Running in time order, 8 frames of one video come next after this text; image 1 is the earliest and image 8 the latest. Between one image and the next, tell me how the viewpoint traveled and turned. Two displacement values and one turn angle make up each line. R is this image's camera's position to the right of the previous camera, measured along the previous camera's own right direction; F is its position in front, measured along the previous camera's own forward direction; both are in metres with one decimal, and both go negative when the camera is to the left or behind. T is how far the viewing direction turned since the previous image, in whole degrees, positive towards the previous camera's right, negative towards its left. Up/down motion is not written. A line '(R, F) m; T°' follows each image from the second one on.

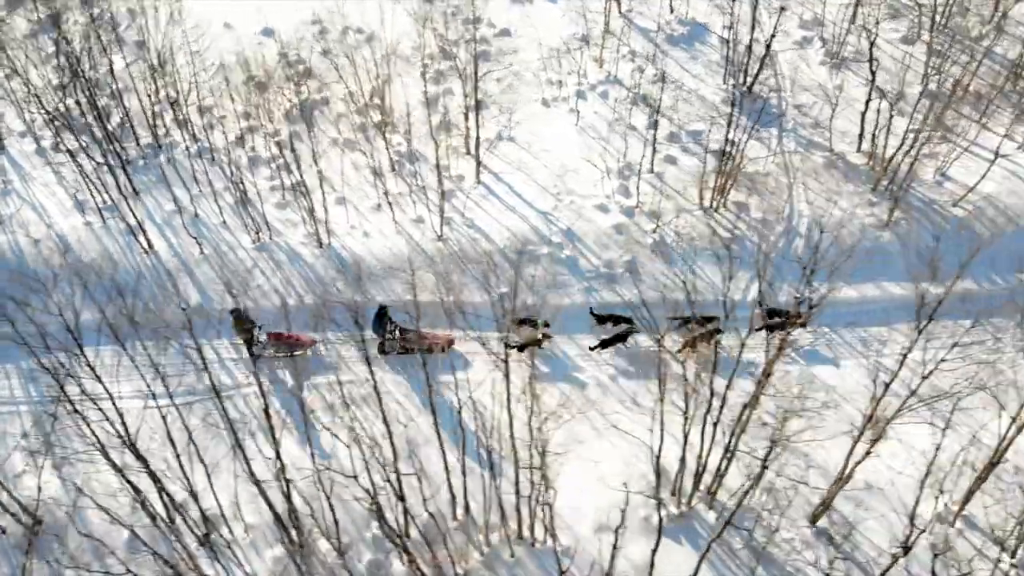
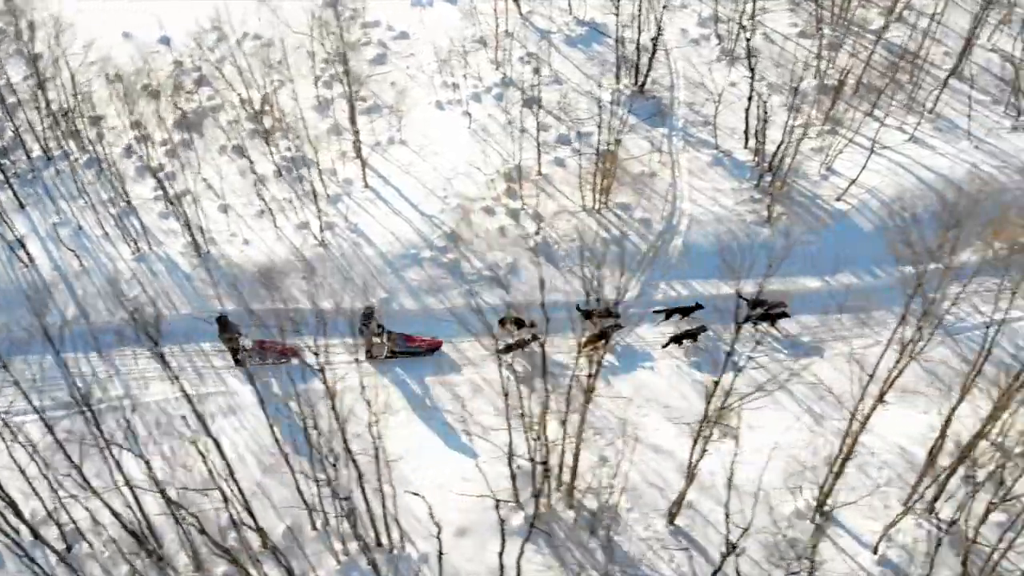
(+1.8, 0.0) m; 0°
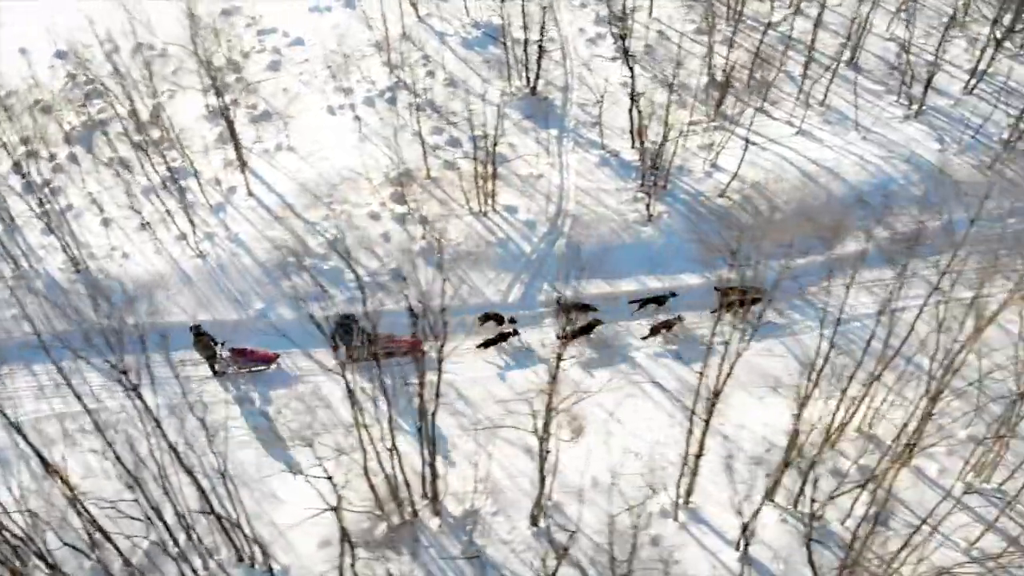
(+1.7, 0.0) m; 0°
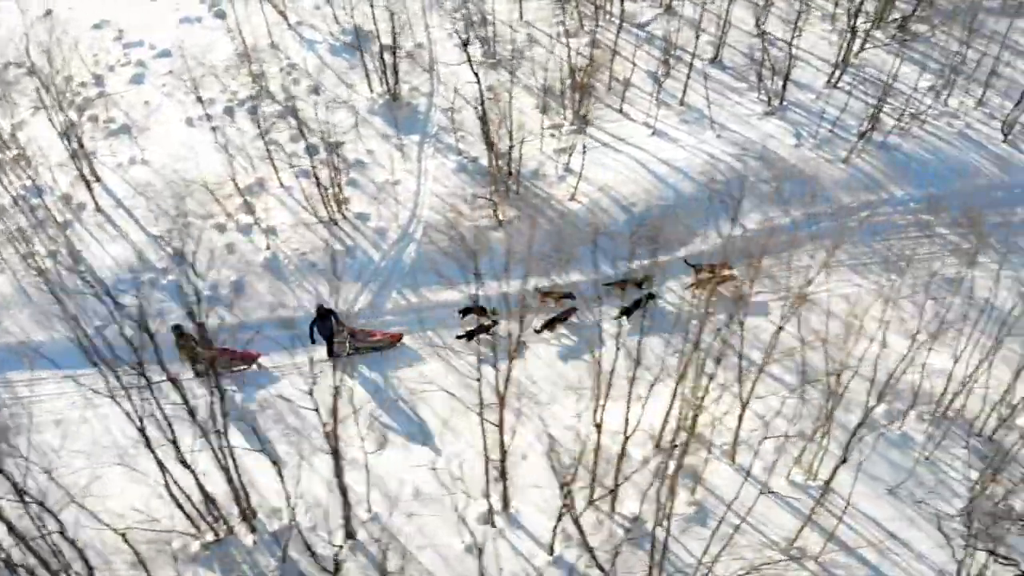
(+2.3, 0.0) m; 0°
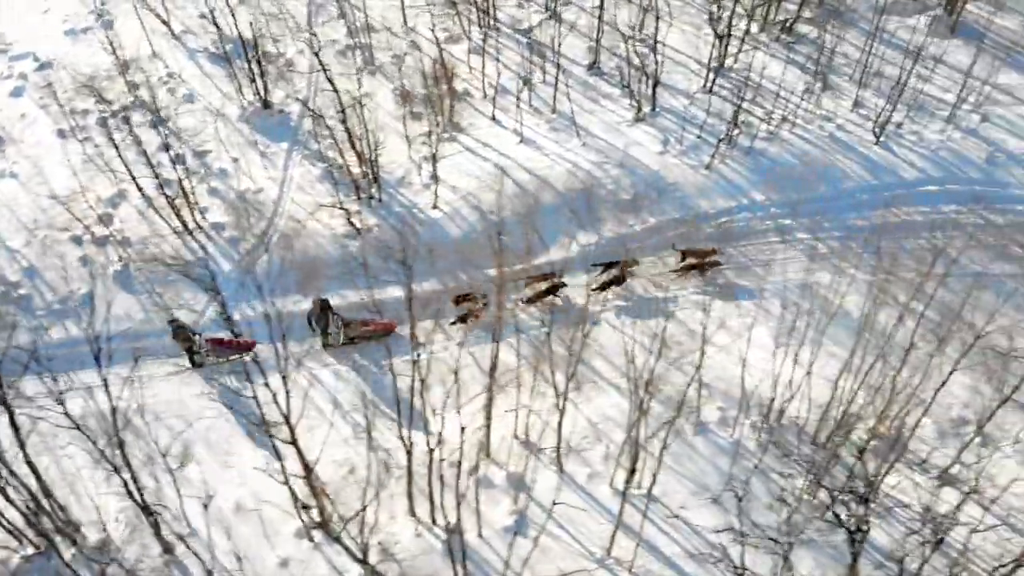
(+2.5, -0.1) m; -1°
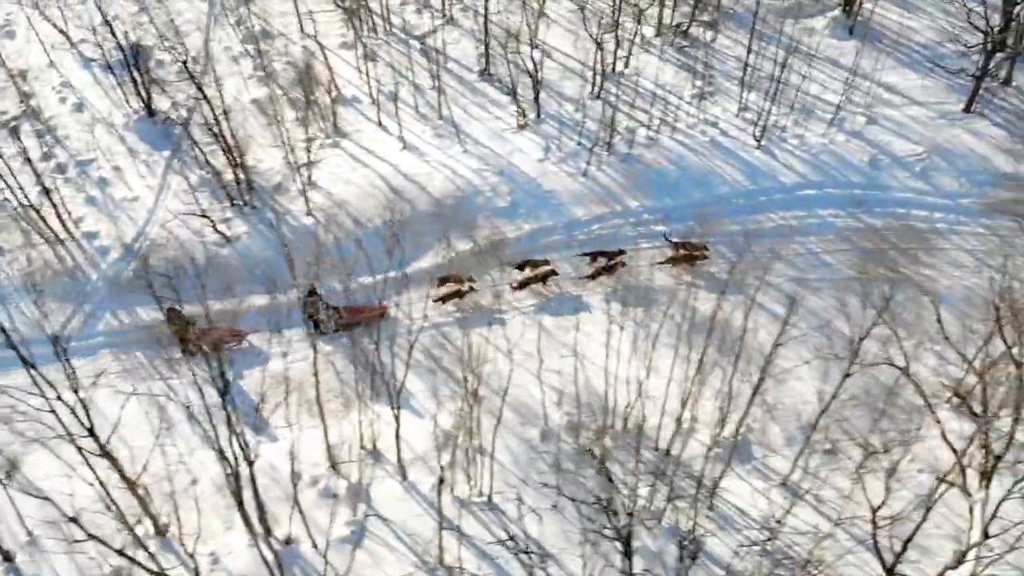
(+2.3, 0.0) m; -1°
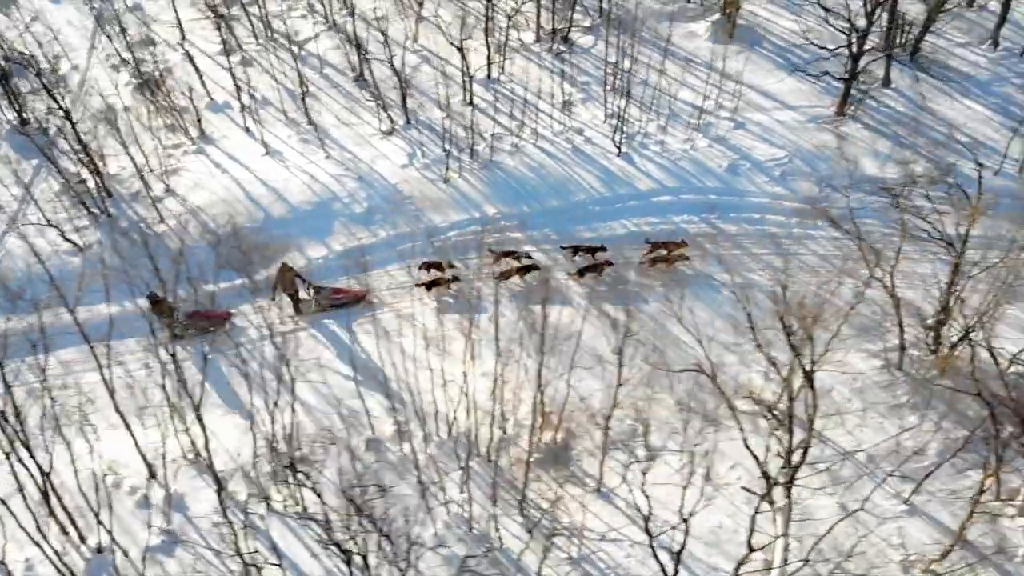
(+2.7, -0.1) m; -1°
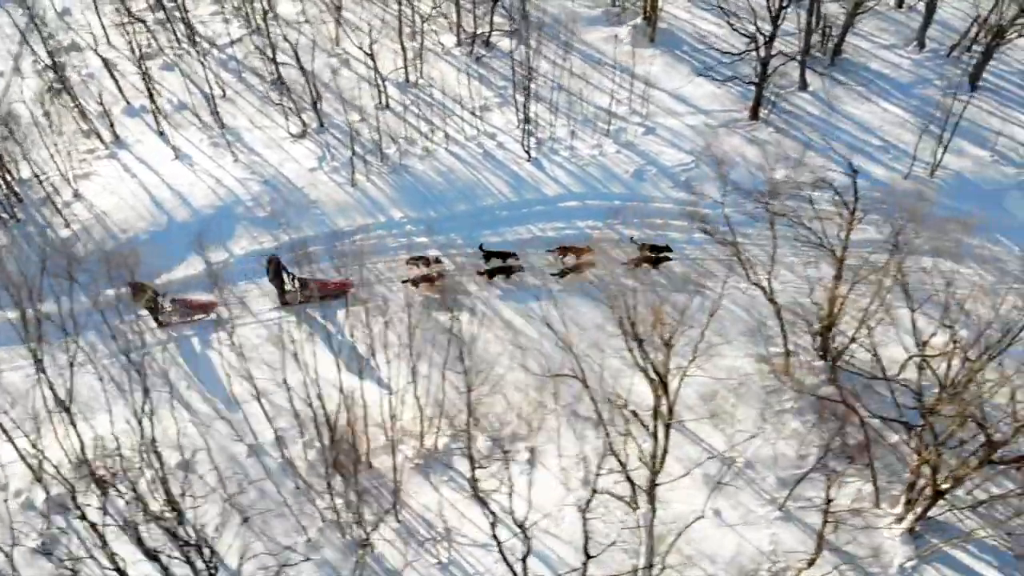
(+1.8, -0.1) m; -1°
